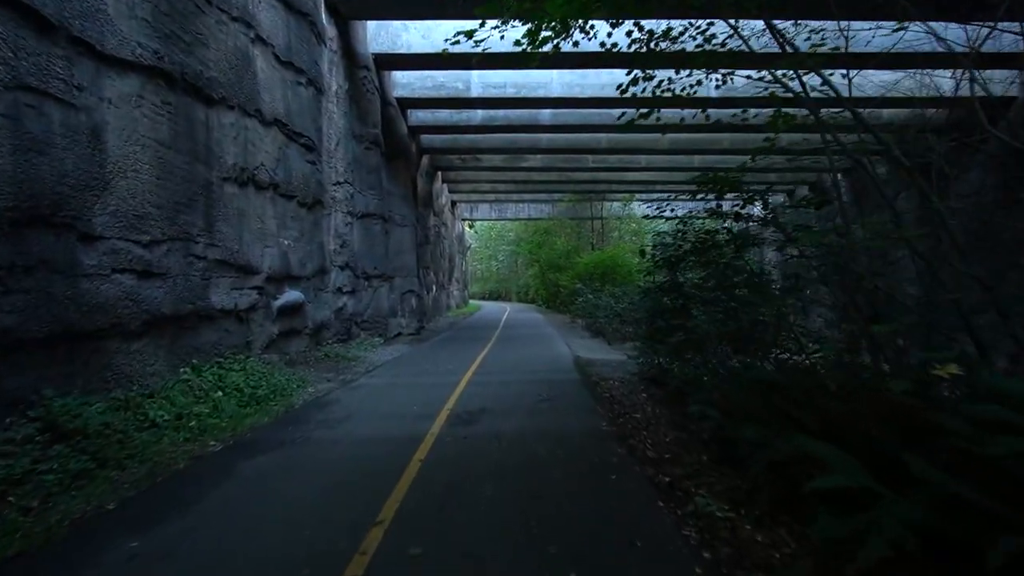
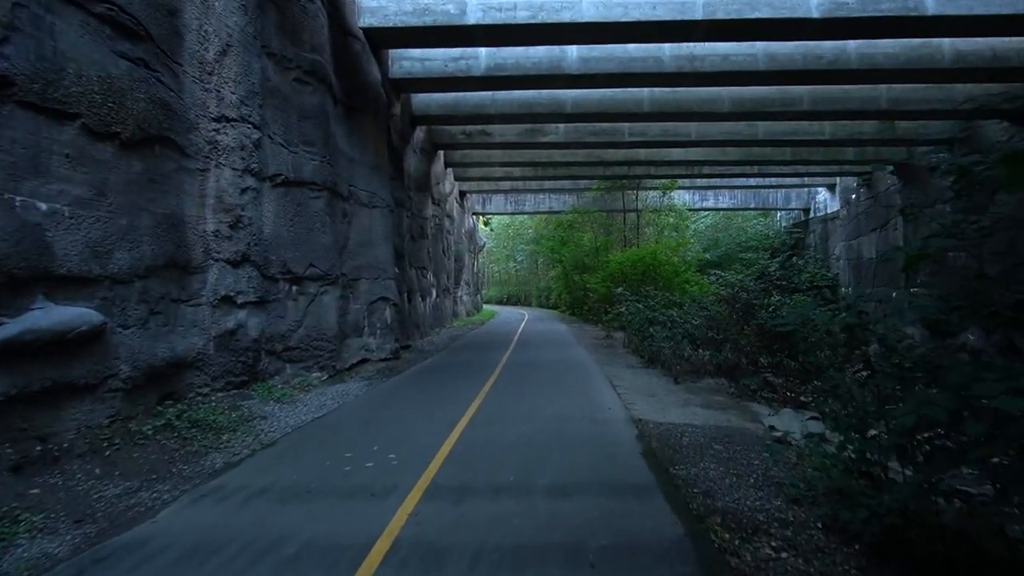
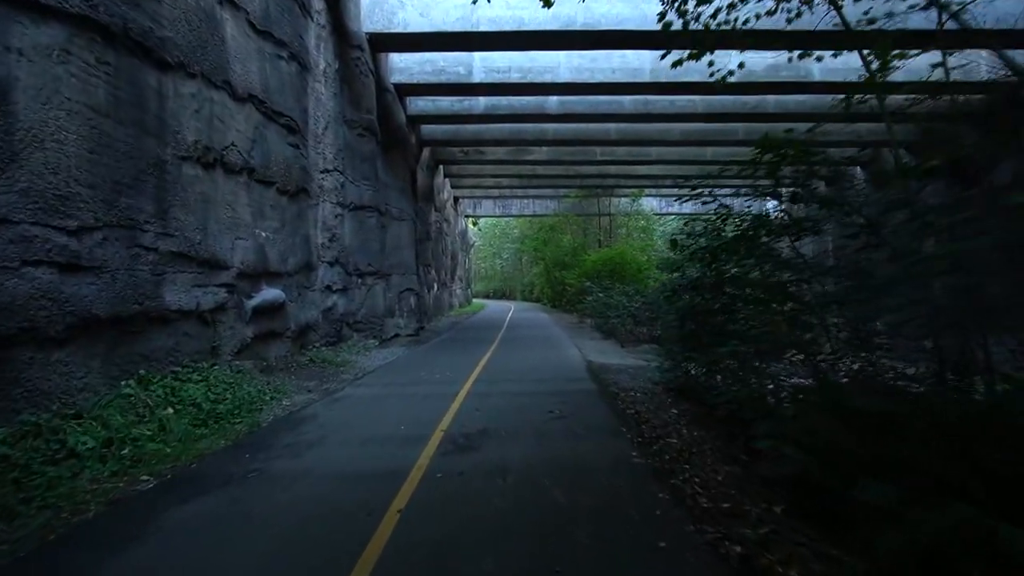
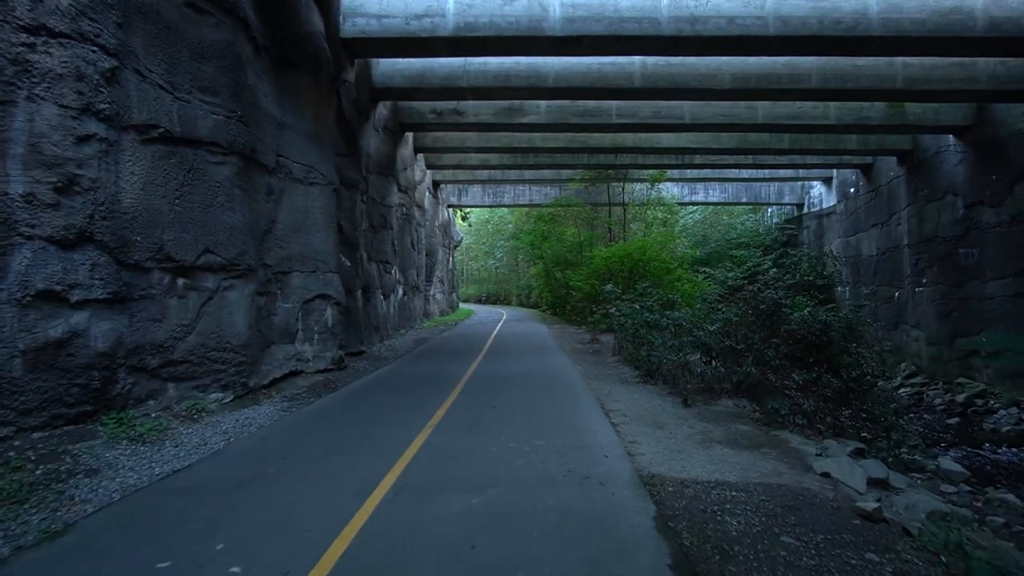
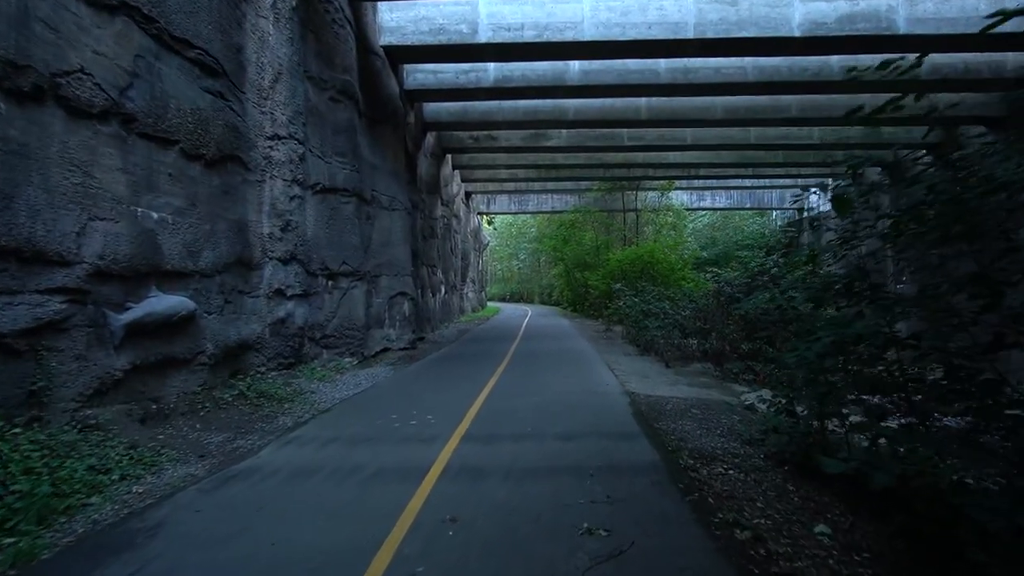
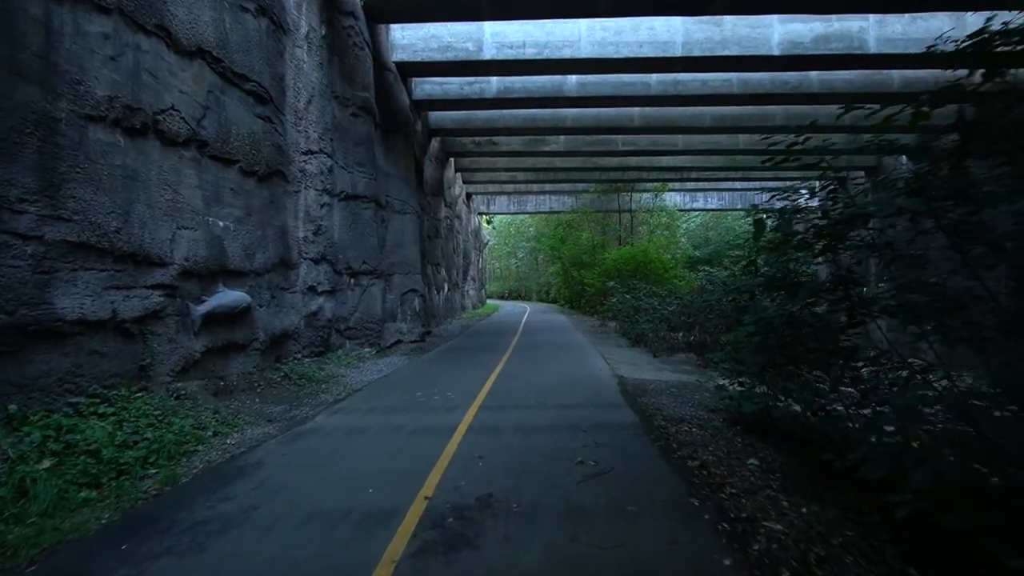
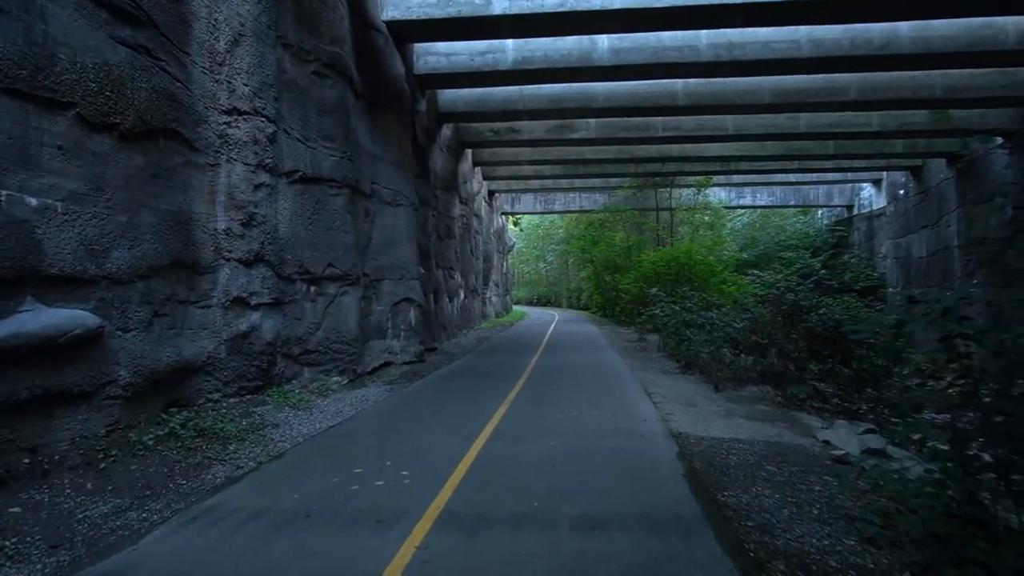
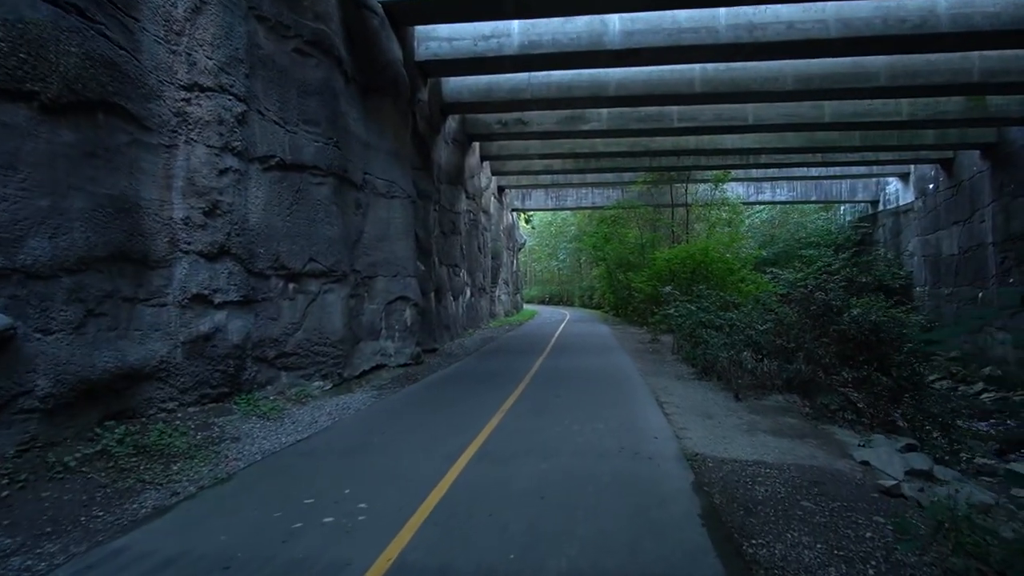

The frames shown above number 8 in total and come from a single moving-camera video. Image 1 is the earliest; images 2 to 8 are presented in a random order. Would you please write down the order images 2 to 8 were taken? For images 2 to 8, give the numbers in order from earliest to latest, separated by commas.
3, 6, 5, 2, 7, 8, 4
